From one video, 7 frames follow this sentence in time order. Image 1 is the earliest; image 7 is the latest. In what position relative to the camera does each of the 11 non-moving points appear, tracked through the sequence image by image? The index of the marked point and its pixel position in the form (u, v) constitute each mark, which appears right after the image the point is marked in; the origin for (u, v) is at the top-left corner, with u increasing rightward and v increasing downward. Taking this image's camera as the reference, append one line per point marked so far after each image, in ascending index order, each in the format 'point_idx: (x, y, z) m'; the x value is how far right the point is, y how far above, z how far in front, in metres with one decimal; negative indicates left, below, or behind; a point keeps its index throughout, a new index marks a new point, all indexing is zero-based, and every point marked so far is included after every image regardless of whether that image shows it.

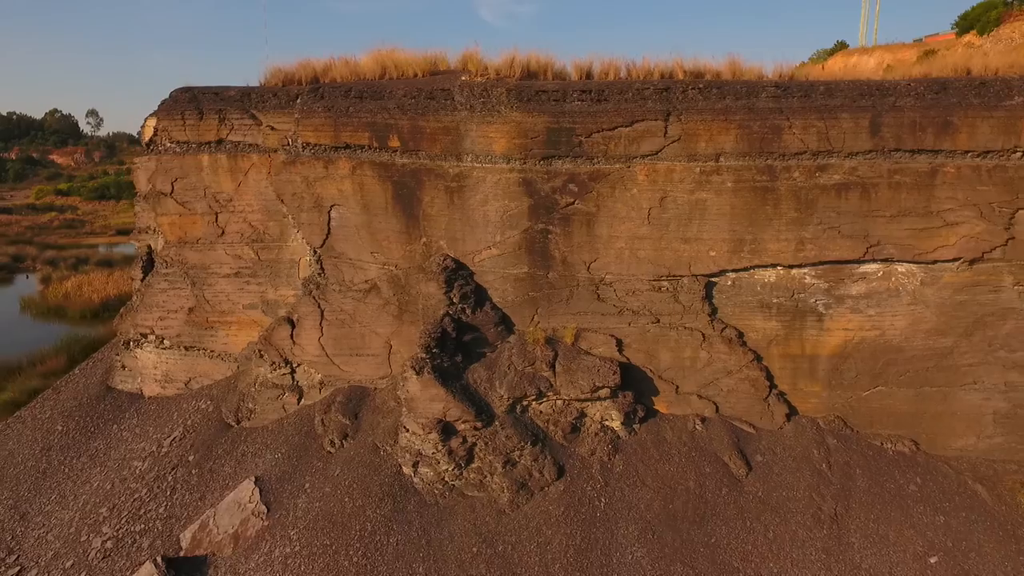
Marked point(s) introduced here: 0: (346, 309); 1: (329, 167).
0: (-1.6, -0.2, +5.9) m
1: (-1.7, +1.1, +5.8) m
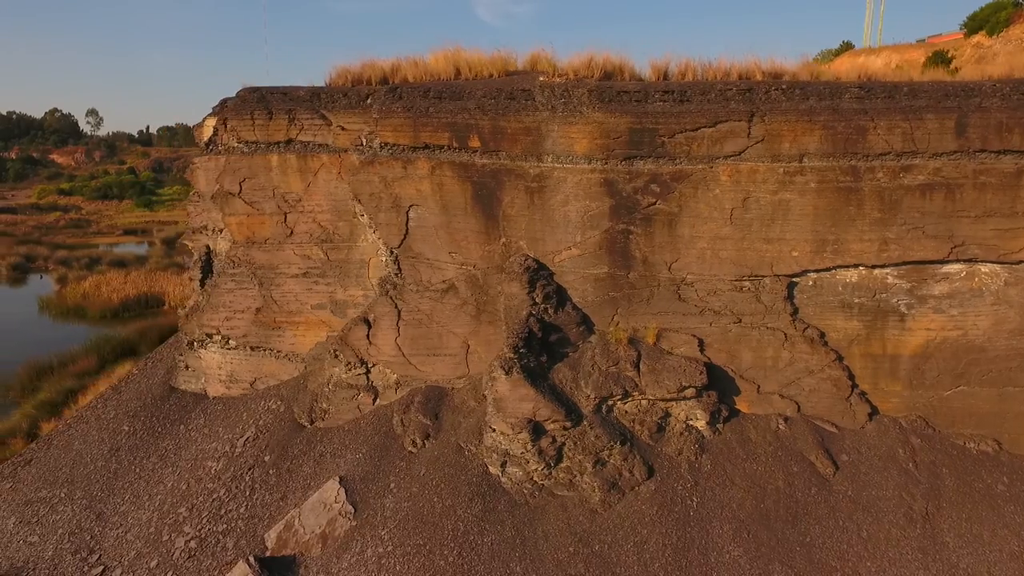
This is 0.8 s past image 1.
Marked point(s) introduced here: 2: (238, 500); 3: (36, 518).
0: (-0.9, -0.2, +5.9) m
1: (-1.0, +1.1, +5.8) m
2: (-2.5, -2.0, +5.7) m
3: (-4.8, -2.3, +6.2) m
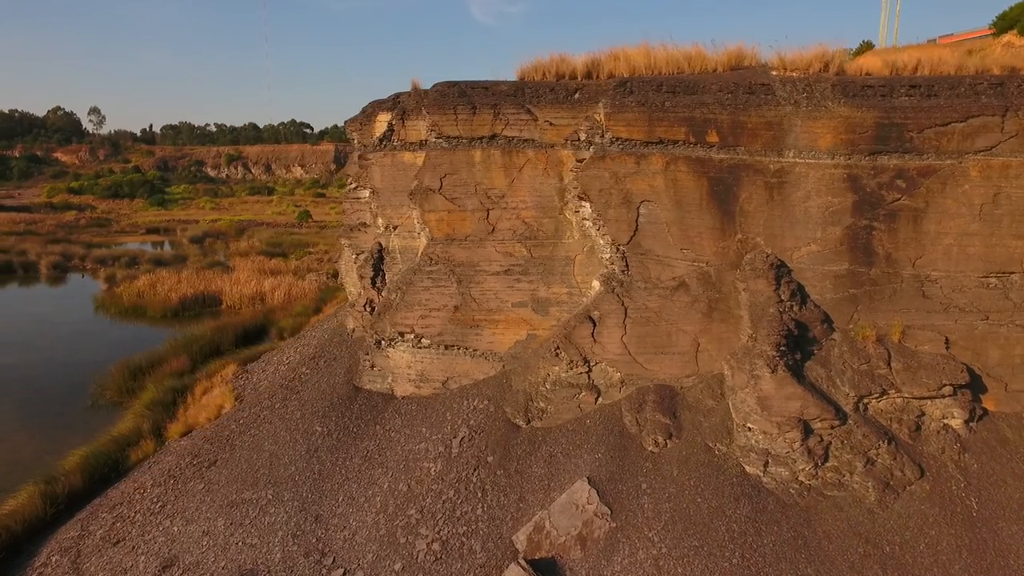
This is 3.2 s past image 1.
0: (+1.3, -0.2, +5.8) m
1: (+1.2, +1.2, +5.7) m
2: (-0.4, -2.0, +5.6) m
3: (-2.6, -2.3, +6.1) m
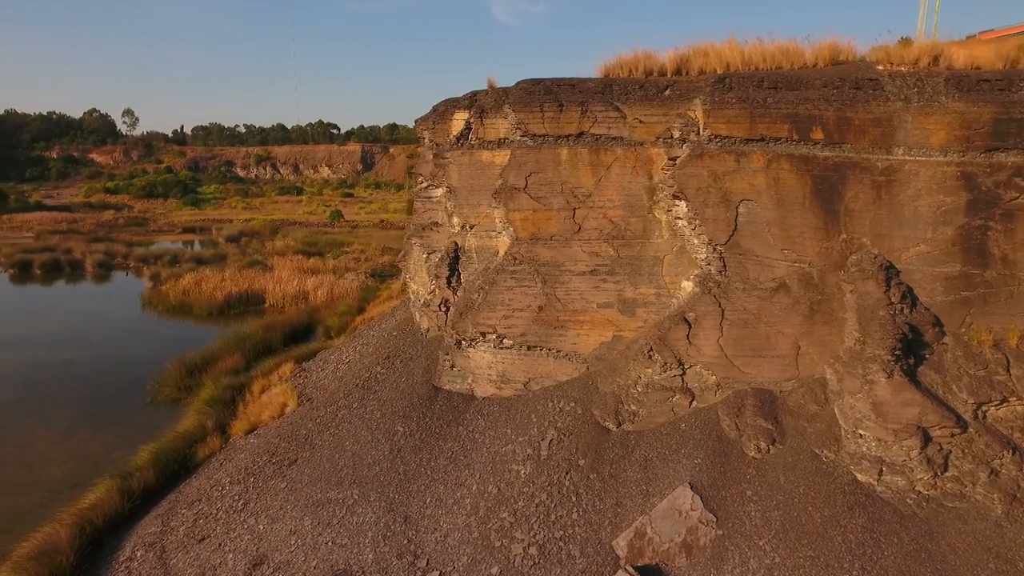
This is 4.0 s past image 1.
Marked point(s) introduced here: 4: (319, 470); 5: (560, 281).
0: (+2.2, -0.2, +5.7) m
1: (+2.1, +1.2, +5.6) m
2: (+0.5, -2.0, +5.5) m
3: (-1.7, -2.3, +6.1) m
4: (-2.1, -2.0, +6.7) m
5: (+0.5, +0.1, +6.5) m
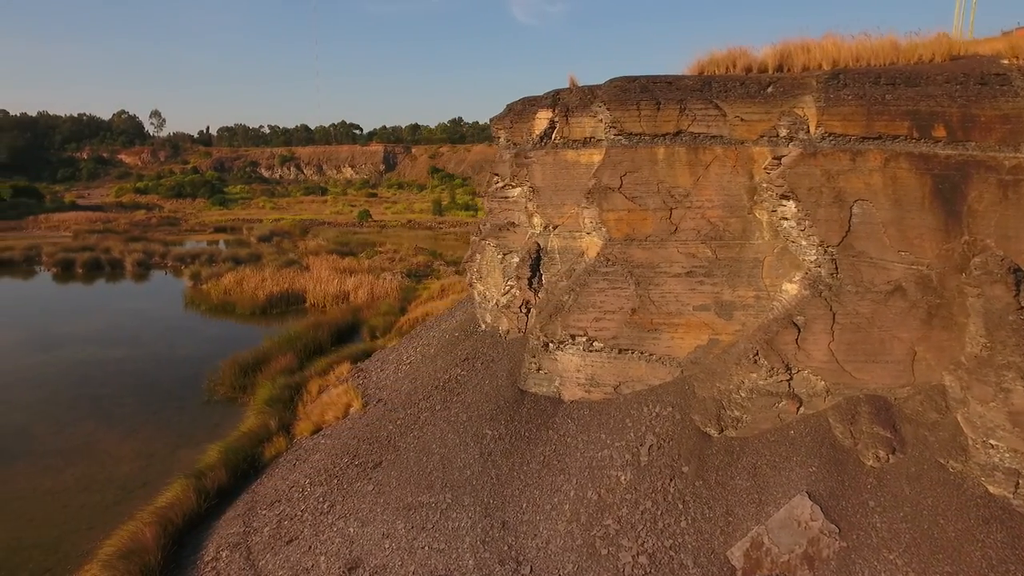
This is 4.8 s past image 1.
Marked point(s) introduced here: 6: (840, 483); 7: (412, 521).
0: (+3.1, -0.2, +5.5) m
1: (+3.0, +1.1, +5.4) m
2: (+1.4, -2.0, +5.4) m
3: (-0.8, -2.3, +6.0) m
4: (-1.1, -2.0, +6.6) m
5: (+1.5, +0.1, +6.3) m
6: (+2.7, -1.6, +5.1) m
7: (-1.0, -2.3, +6.1) m
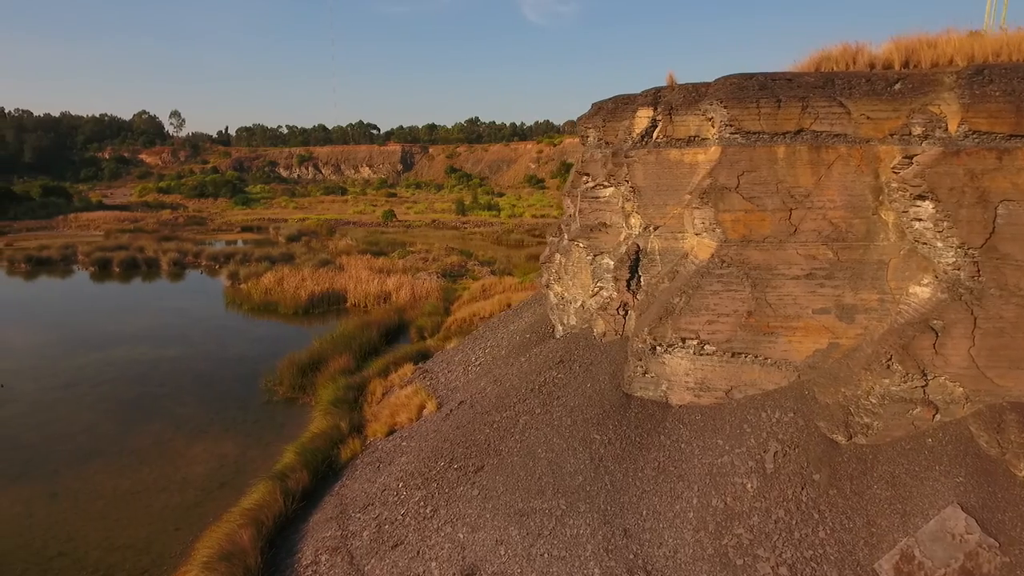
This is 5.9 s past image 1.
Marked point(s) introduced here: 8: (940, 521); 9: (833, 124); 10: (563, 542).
0: (+4.3, -0.3, +5.3) m
1: (+4.1, +1.1, +5.2) m
2: (+2.5, -2.0, +5.2) m
3: (+0.3, -2.3, +5.9) m
4: (0.0, -2.0, +6.5) m
5: (+2.6, 0.0, +6.2) m
6: (+3.8, -1.6, +4.9) m
7: (+0.1, -2.3, +6.0) m
8: (+3.4, -1.8, +4.9) m
9: (+3.1, +1.6, +5.9) m
10: (+0.5, -2.4, +5.7) m
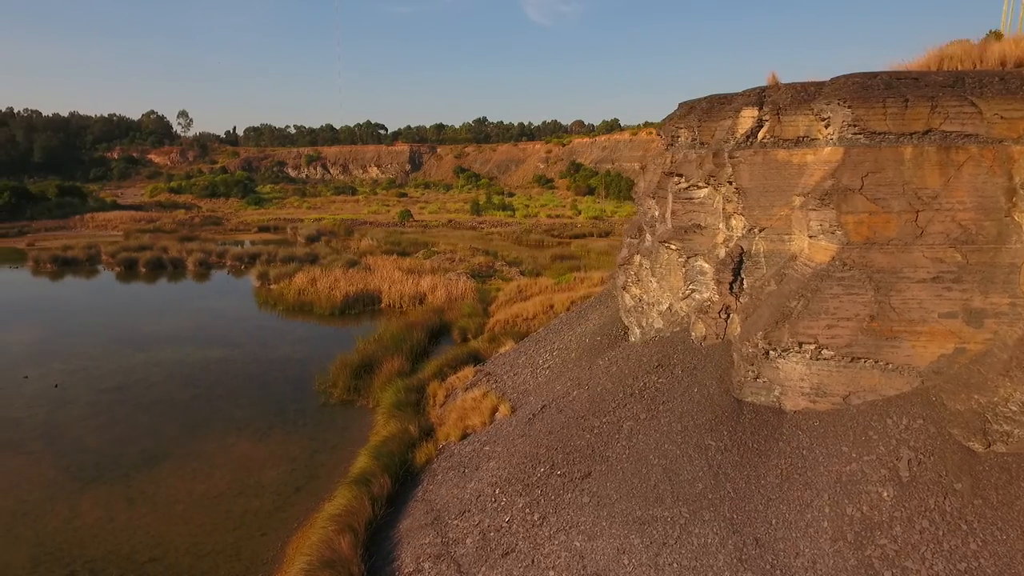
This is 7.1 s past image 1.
0: (+5.4, -0.3, +5.2) m
1: (+5.3, +1.1, +5.0) m
2: (+3.7, -2.0, +5.1) m
3: (+1.5, -2.4, +5.7) m
4: (+1.2, -2.0, +6.4) m
5: (+3.8, 0.0, +6.0) m
6: (+5.0, -1.7, +4.8) m
7: (+1.3, -2.4, +5.8) m
8: (+4.5, -1.9, +4.8) m
9: (+4.3, +1.5, +5.8) m
10: (+1.6, -2.4, +5.6) m
